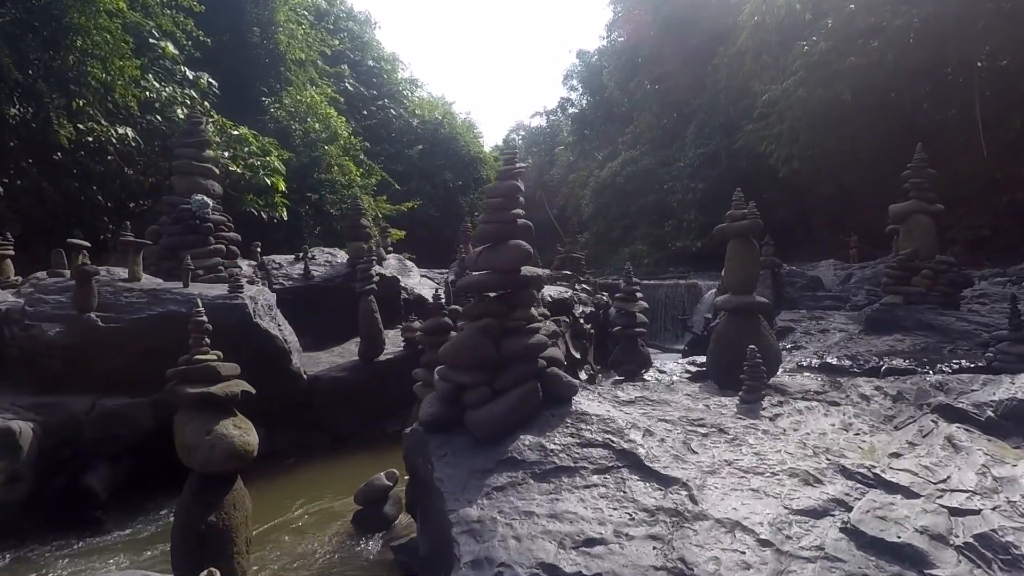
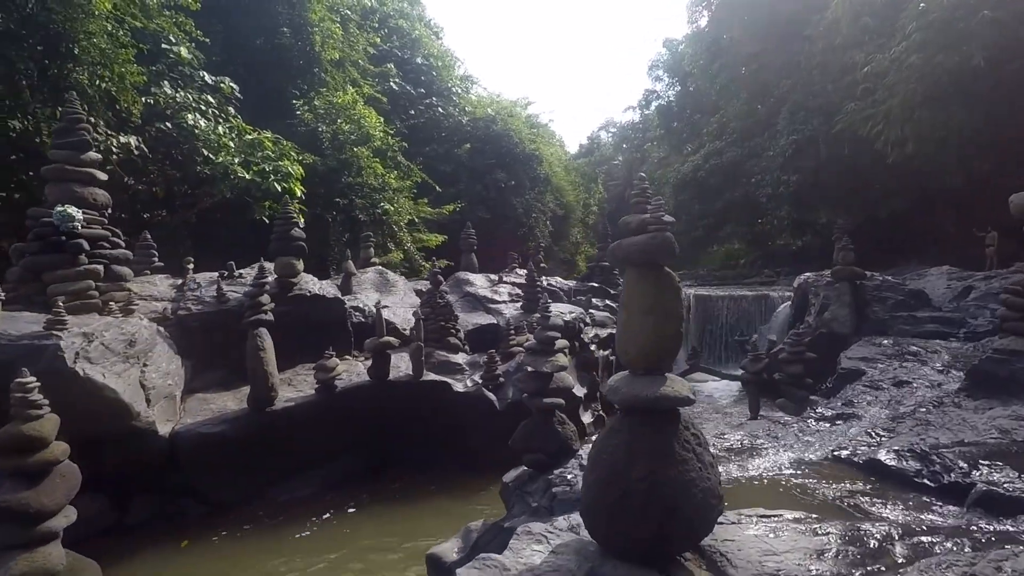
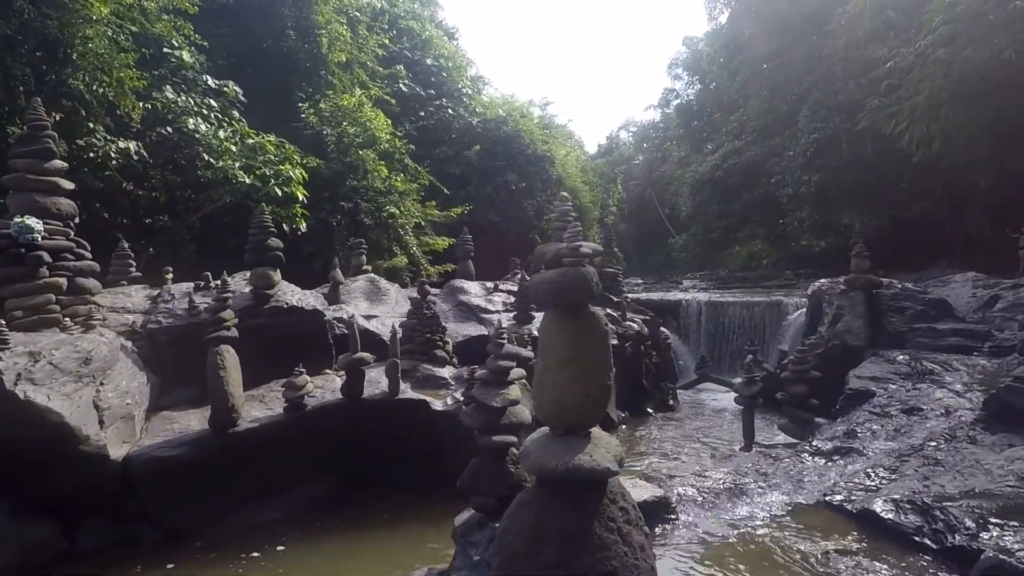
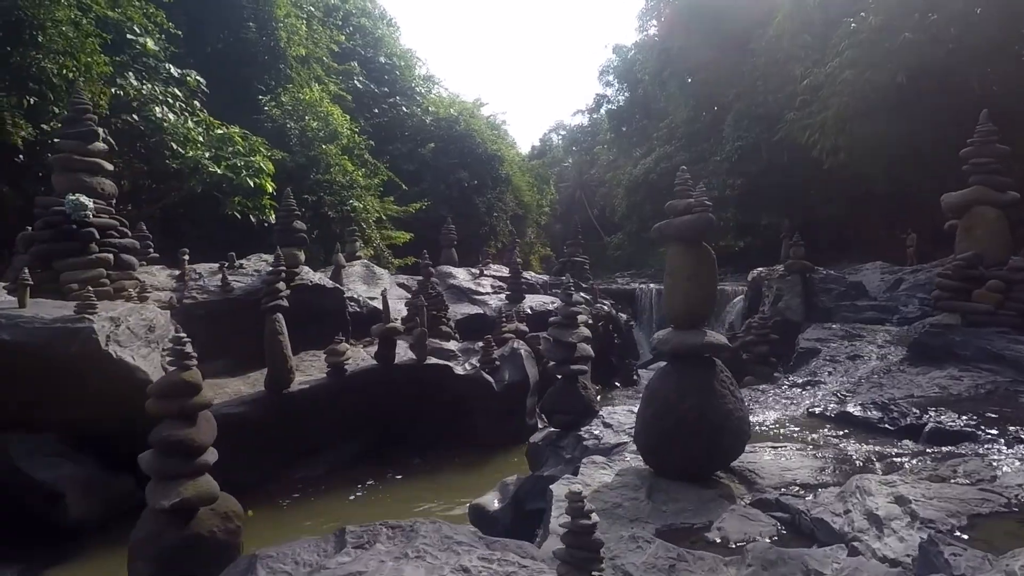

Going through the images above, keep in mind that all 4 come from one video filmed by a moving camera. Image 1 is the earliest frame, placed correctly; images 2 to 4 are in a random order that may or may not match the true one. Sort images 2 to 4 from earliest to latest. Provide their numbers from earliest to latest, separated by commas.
4, 2, 3
